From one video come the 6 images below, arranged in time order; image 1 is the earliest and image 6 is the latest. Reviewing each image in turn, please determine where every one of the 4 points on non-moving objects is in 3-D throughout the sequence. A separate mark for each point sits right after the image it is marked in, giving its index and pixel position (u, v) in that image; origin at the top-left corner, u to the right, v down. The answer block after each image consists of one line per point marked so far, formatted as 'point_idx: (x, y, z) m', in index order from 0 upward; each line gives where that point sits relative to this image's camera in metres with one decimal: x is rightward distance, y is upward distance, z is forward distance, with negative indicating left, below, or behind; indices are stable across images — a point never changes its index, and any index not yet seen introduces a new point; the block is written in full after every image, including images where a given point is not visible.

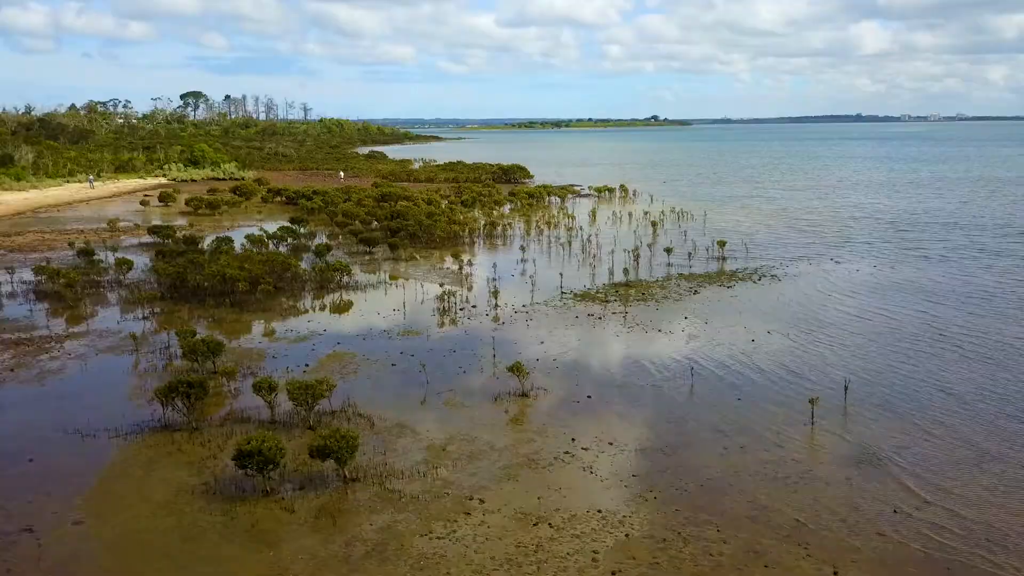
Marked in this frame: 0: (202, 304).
0: (-5.1, -0.3, +19.6) m
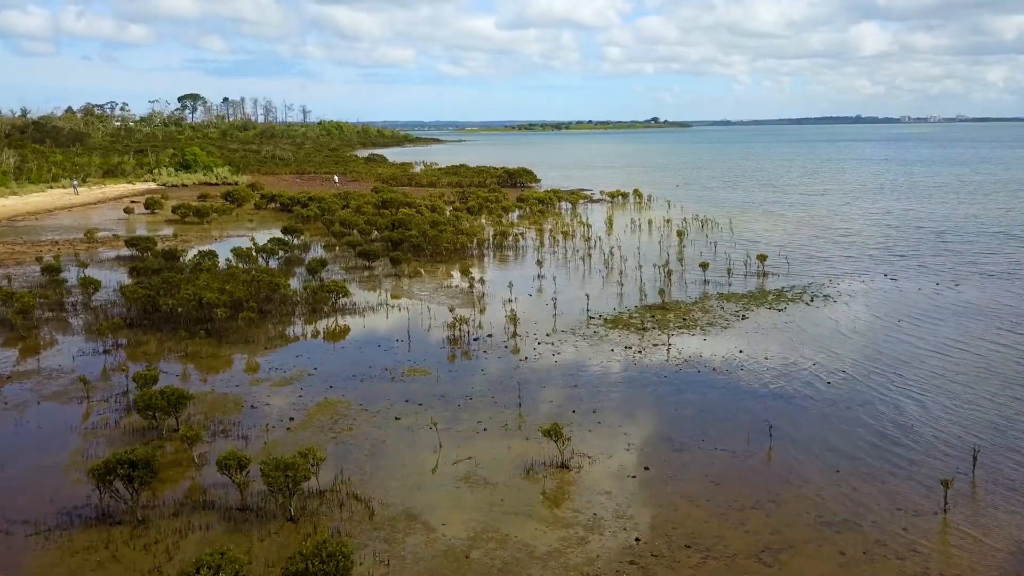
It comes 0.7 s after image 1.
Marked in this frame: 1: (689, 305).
0: (-4.8, -0.7, +17.0) m
1: (+2.9, -0.3, +19.1) m
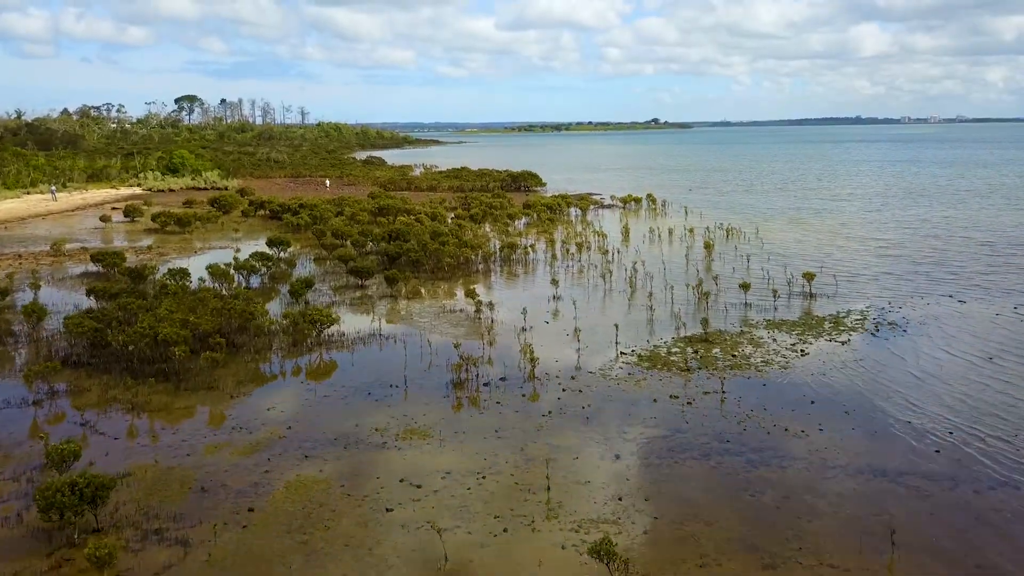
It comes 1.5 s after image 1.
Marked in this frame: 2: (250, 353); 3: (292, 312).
0: (-4.6, -1.1, +14.1) m
1: (+3.1, -0.7, +16.3) m
2: (-3.5, -0.9, +15.8) m
3: (-3.4, -0.4, +18.2) m
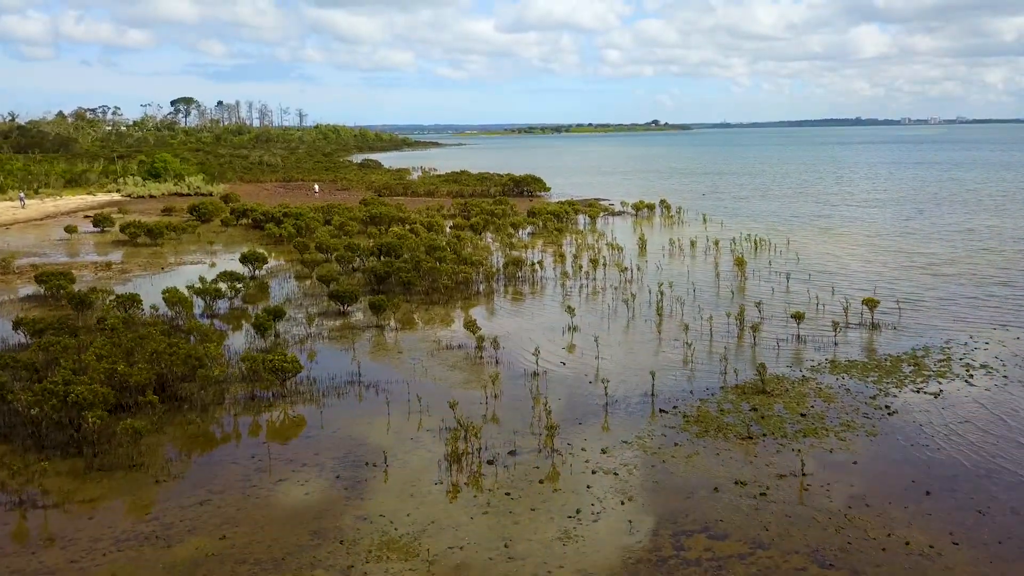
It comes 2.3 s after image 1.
0: (-4.5, -1.5, +11.0) m
1: (+3.2, -1.1, +13.2) m
2: (-3.4, -1.3, +12.7) m
3: (-3.3, -0.8, +15.0) m
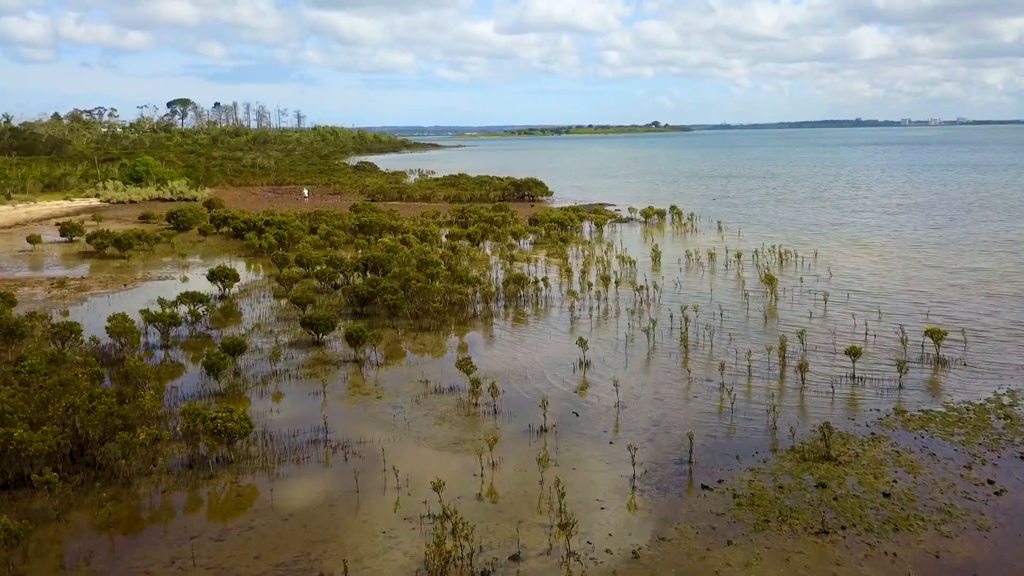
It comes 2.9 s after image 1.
0: (-4.5, -1.8, +8.4) m
1: (+3.2, -1.5, +10.6) m
2: (-3.4, -1.7, +10.1) m
3: (-3.3, -1.2, +12.4) m
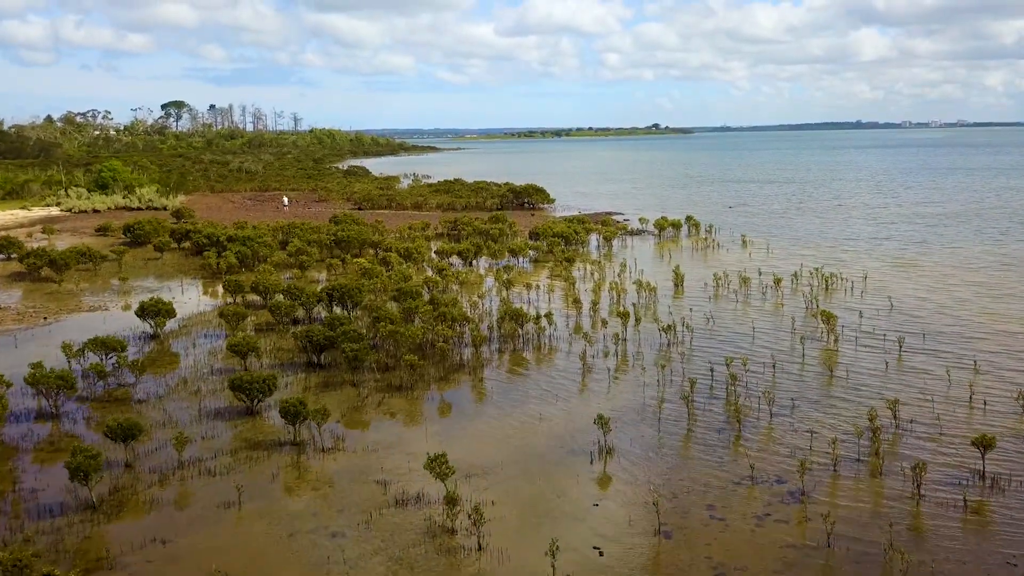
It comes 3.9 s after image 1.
0: (-4.6, -2.4, +4.4) m
1: (+3.1, -2.0, +6.6) m
2: (-3.4, -2.2, +6.1) m
3: (-3.3, -1.7, +8.5) m
